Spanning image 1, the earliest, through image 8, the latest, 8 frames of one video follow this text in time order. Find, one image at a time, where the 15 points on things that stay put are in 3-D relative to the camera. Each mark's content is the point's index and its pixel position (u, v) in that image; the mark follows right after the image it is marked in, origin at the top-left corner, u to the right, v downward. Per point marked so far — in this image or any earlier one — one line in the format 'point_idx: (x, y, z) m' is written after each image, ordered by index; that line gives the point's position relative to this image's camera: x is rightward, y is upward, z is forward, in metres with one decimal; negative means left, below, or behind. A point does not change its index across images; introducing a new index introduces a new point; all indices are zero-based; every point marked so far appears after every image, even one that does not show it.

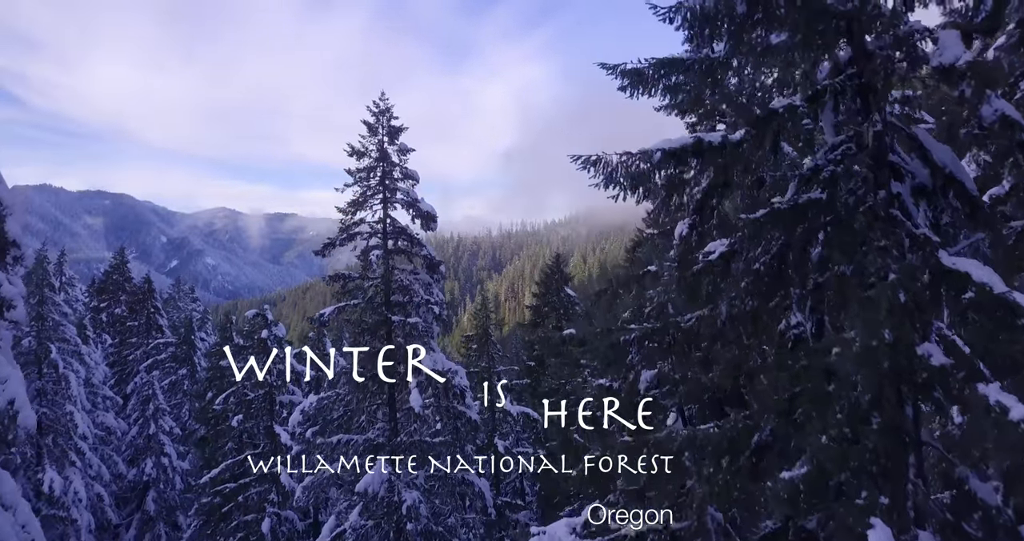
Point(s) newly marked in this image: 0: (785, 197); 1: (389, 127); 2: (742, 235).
0: (+2.5, +0.6, +5.1) m
1: (-3.1, +3.6, +14.1) m
2: (+2.1, +0.3, +5.0) m
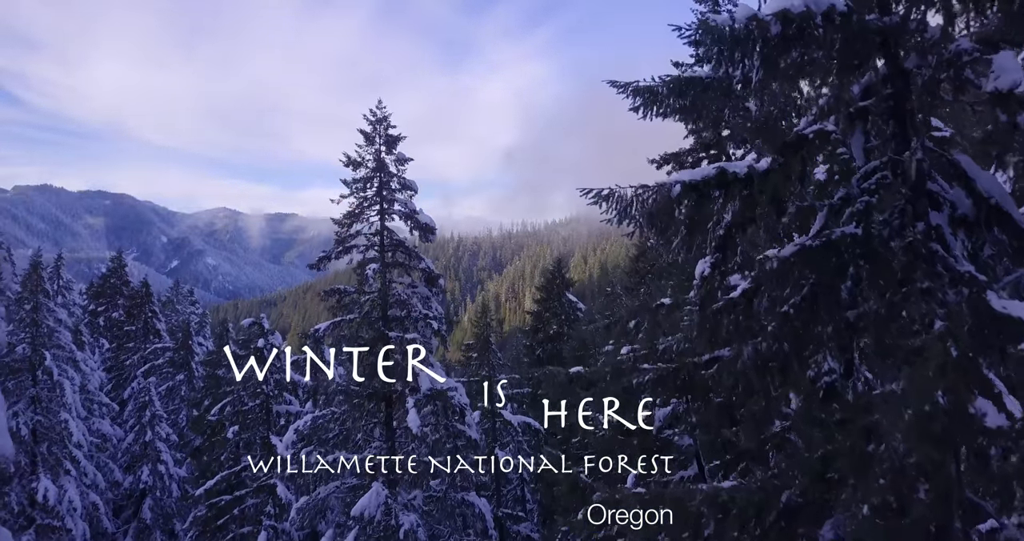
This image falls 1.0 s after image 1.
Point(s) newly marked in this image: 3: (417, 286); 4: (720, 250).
0: (+2.5, +0.3, +4.7) m
1: (-3.1, +3.3, +13.6) m
2: (+2.1, 0.0, +4.5) m
3: (-2.3, -0.4, +13.7) m
4: (+1.8, +0.1, +4.8) m
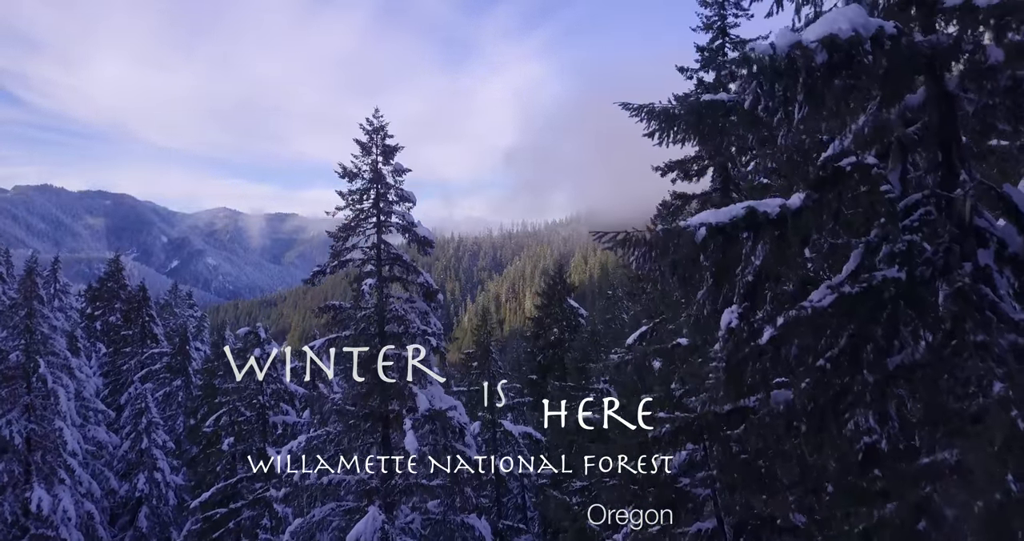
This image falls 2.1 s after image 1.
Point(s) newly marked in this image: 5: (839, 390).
0: (+2.5, 0.0, +4.2) m
1: (-3.0, +2.9, +13.2) m
2: (+2.1, -0.4, +4.1) m
3: (-2.3, -0.7, +13.2) m
4: (+1.8, -0.2, +4.3) m
5: (+2.4, -0.9, +4.1) m
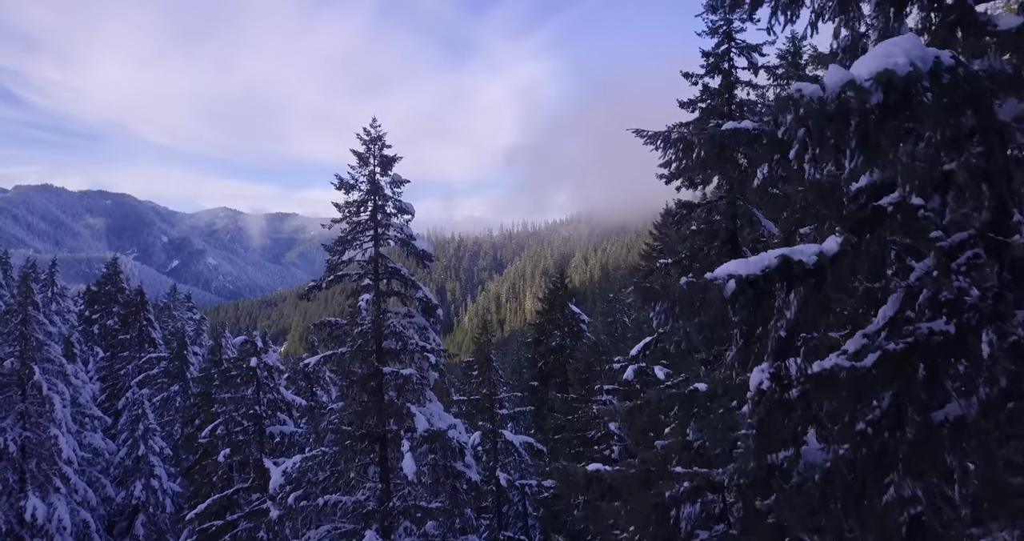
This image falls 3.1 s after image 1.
0: (+2.6, -0.4, +3.8) m
1: (-3.0, +2.6, +12.8) m
2: (+2.1, -0.7, +3.7) m
3: (-2.3, -1.1, +12.8) m
4: (+1.8, -0.5, +3.9) m
5: (+2.4, -1.2, +3.7) m
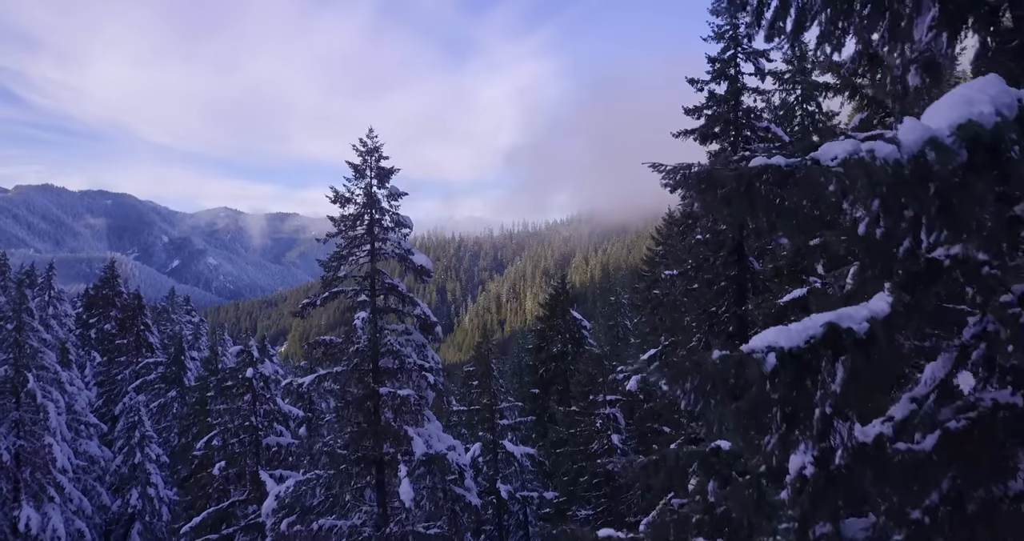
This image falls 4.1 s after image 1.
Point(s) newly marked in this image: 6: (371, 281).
0: (+2.6, -0.7, +3.4) m
1: (-3.0, +2.2, +12.3) m
2: (+2.2, -1.1, +3.2) m
3: (-2.2, -1.4, +12.4) m
4: (+1.9, -0.9, +3.5) m
5: (+2.5, -1.6, +3.2) m
6: (-3.1, -0.2, +12.2) m
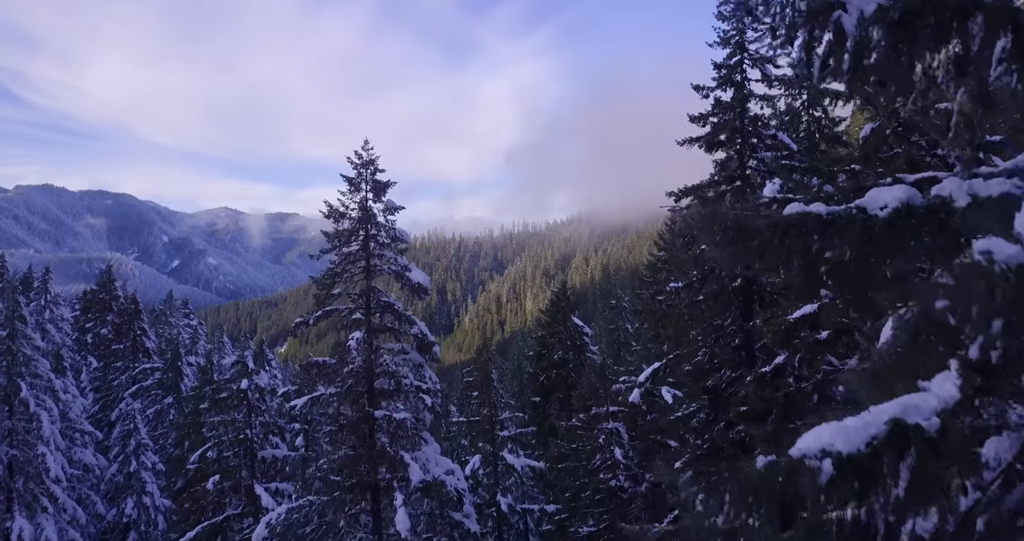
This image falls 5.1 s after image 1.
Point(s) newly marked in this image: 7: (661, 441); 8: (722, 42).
0: (+2.6, -1.1, +2.9) m
1: (-3.0, +1.9, +11.9) m
2: (+2.2, -1.4, +2.8) m
3: (-2.2, -1.8, +11.9) m
4: (+1.9, -1.3, +3.0) m
5: (+2.5, -1.9, +2.8) m
6: (-3.1, -0.6, +11.8) m
7: (+4.9, -5.5, +18.2) m
8: (+6.4, +6.9, +16.8) m
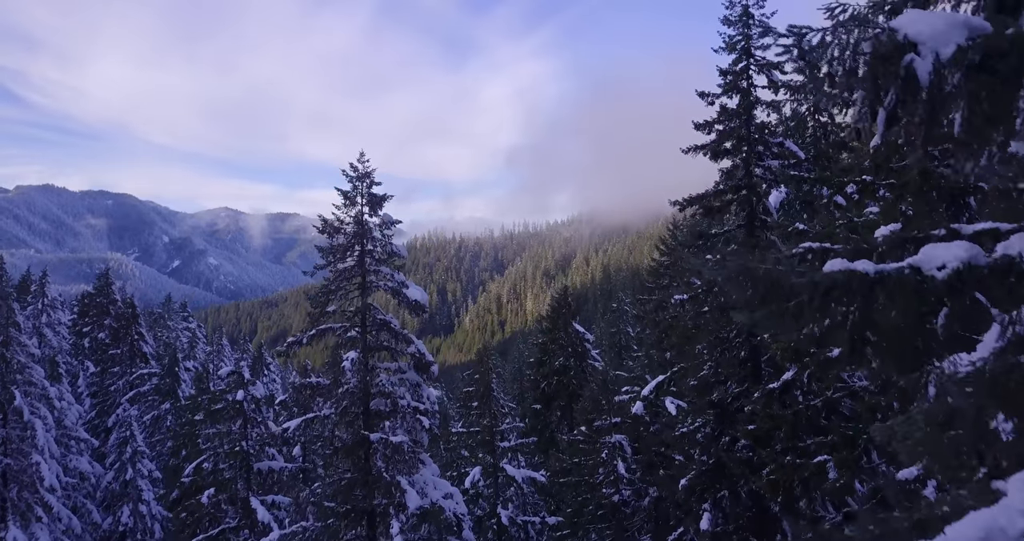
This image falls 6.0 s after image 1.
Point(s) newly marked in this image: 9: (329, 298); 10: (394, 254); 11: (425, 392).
0: (+2.6, -1.4, +2.5) m
1: (-2.9, +1.5, +11.5) m
2: (+2.2, -1.8, +2.3) m
3: (-2.2, -2.1, +11.5) m
4: (+1.9, -1.6, +2.6) m
5: (+2.5, -2.3, +2.4) m
6: (-3.1, -0.9, +11.4) m
7: (+4.9, -5.9, +17.8) m
8: (+6.4, +6.6, +16.4) m
9: (-3.7, -0.5, +11.3) m
10: (-2.5, +0.3, +11.6) m
11: (-1.8, -2.5, +11.6) m
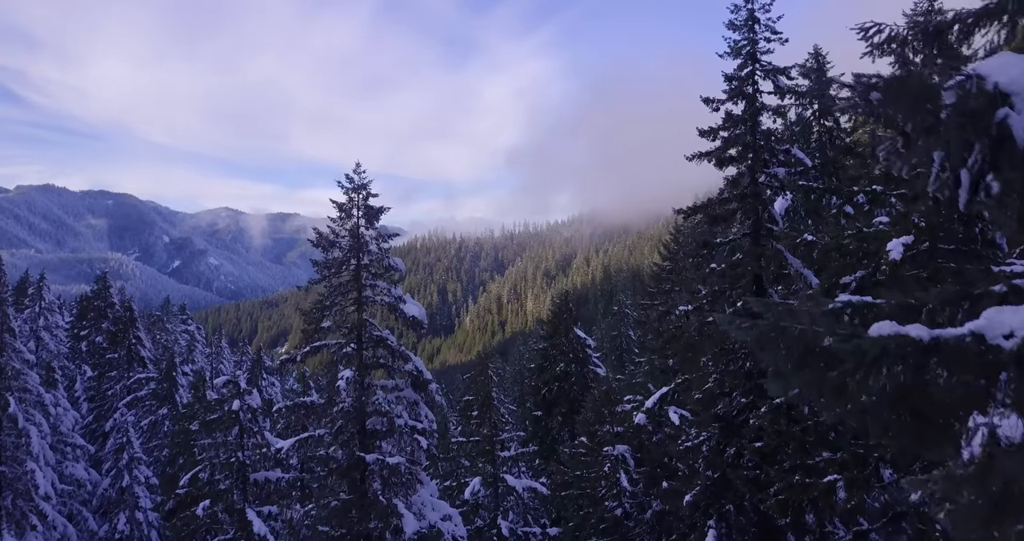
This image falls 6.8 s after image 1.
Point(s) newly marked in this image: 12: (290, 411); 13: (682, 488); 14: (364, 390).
0: (+2.6, -1.7, +2.1) m
1: (-2.9, +1.2, +11.1) m
2: (+2.2, -2.1, +2.0) m
3: (-2.2, -2.4, +11.2) m
4: (+1.9, -1.9, +2.2) m
5: (+2.5, -2.6, +2.0) m
6: (-3.1, -1.2, +11.0) m
7: (+4.9, -6.2, +17.4) m
8: (+6.4, +6.3, +16.0) m
9: (-3.7, -0.8, +11.0) m
10: (-2.4, +0.1, +11.2) m
11: (-1.8, -2.8, +11.3) m
12: (-4.4, -2.7, +10.9) m
13: (+4.8, -6.2, +15.8) m
14: (-2.9, -2.3, +10.9) m
